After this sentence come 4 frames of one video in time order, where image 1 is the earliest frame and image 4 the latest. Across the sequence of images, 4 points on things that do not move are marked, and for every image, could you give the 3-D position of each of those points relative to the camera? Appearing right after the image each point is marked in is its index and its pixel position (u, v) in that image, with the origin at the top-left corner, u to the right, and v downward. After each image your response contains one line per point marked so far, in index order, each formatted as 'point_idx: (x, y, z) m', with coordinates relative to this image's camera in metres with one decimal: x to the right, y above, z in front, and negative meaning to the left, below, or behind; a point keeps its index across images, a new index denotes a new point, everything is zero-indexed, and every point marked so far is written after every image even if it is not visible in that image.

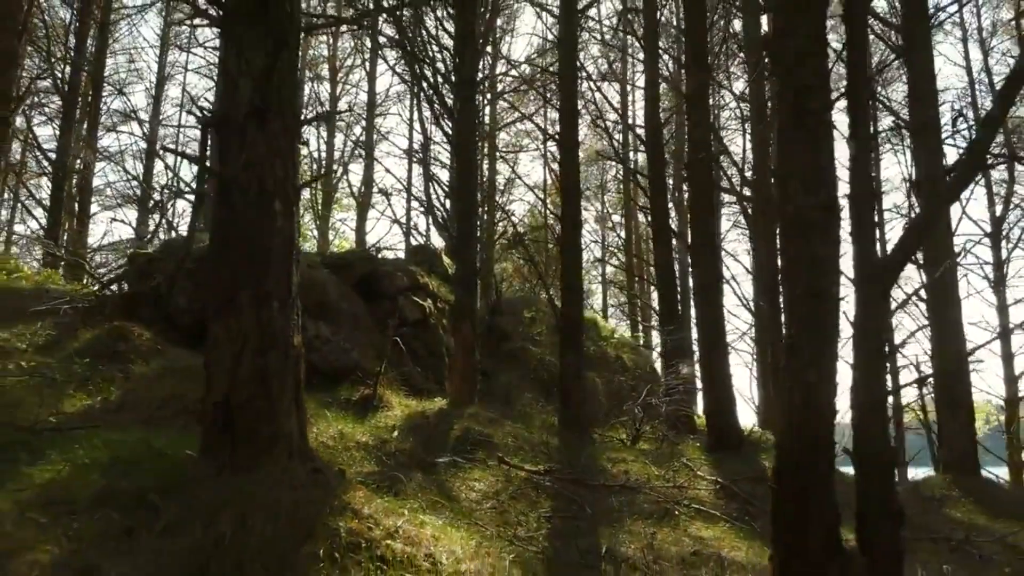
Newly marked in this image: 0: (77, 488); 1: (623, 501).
0: (-2.0, -0.9, +3.8) m
1: (+0.9, -1.6, +6.2) m
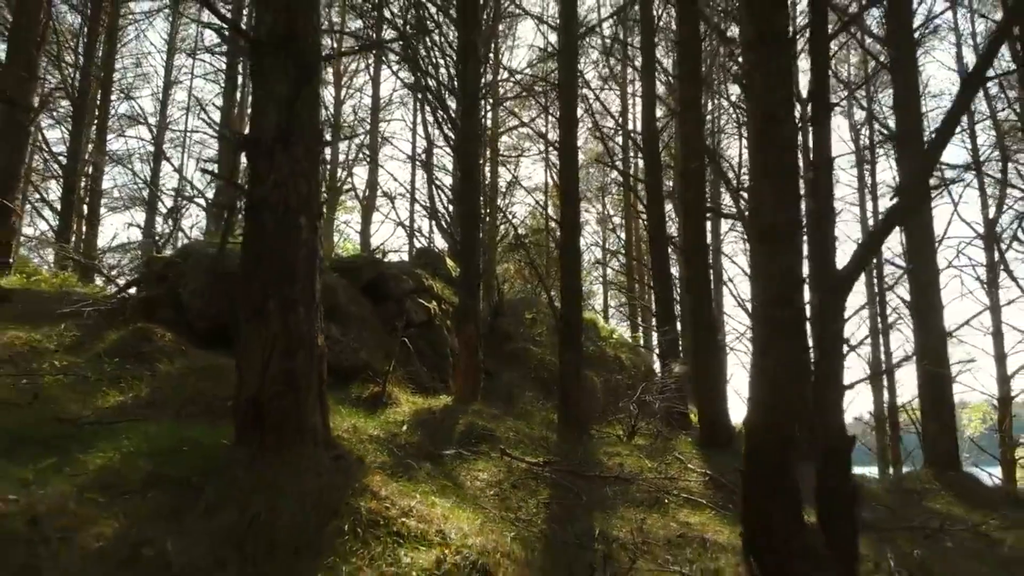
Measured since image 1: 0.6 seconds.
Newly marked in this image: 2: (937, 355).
0: (-2.0, -1.0, +4.3) m
1: (+0.9, -1.7, +6.7) m
2: (+5.6, -0.9, +10.7) m
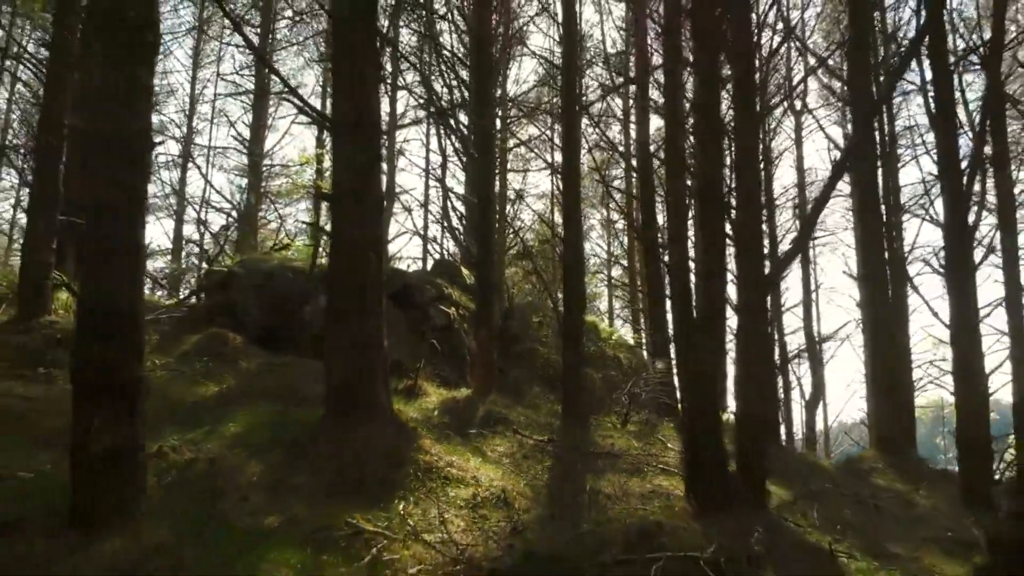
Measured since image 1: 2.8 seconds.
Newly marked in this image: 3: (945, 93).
0: (-1.9, -1.1, +6.0) m
1: (+1.0, -1.8, +8.4) m
2: (+5.7, -1.0, +12.4) m
3: (+4.7, +2.1, +8.9) m
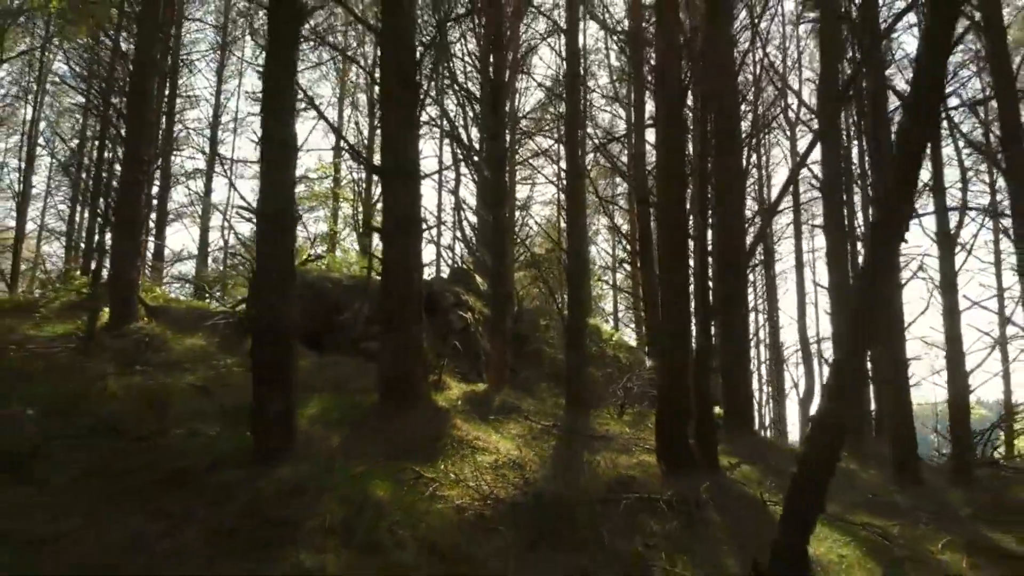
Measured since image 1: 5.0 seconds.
0: (-1.8, -1.2, +7.9) m
1: (+1.1, -1.9, +10.2) m
2: (+5.9, -1.1, +14.2) m
3: (+4.9, +2.0, +10.7) m
